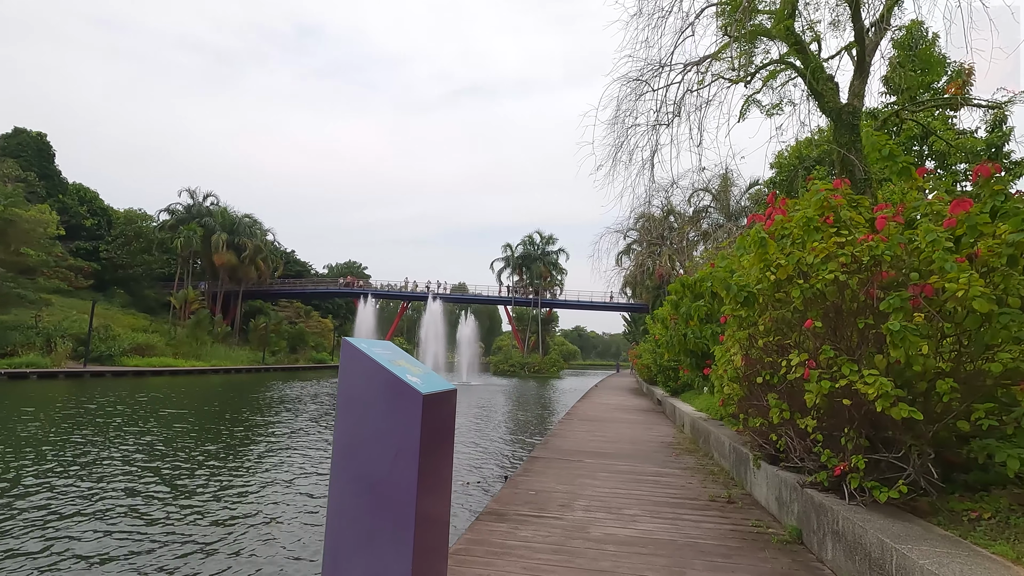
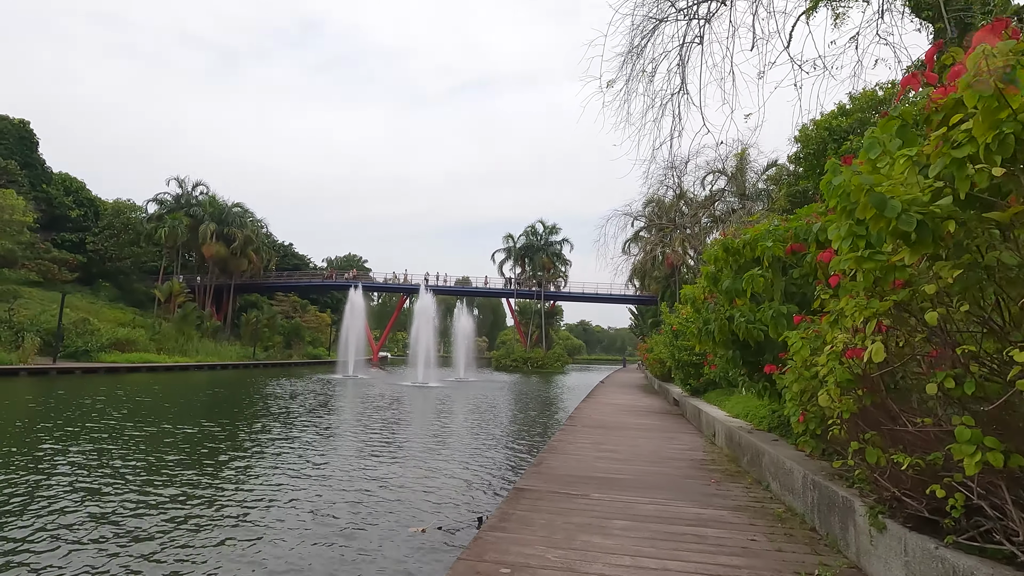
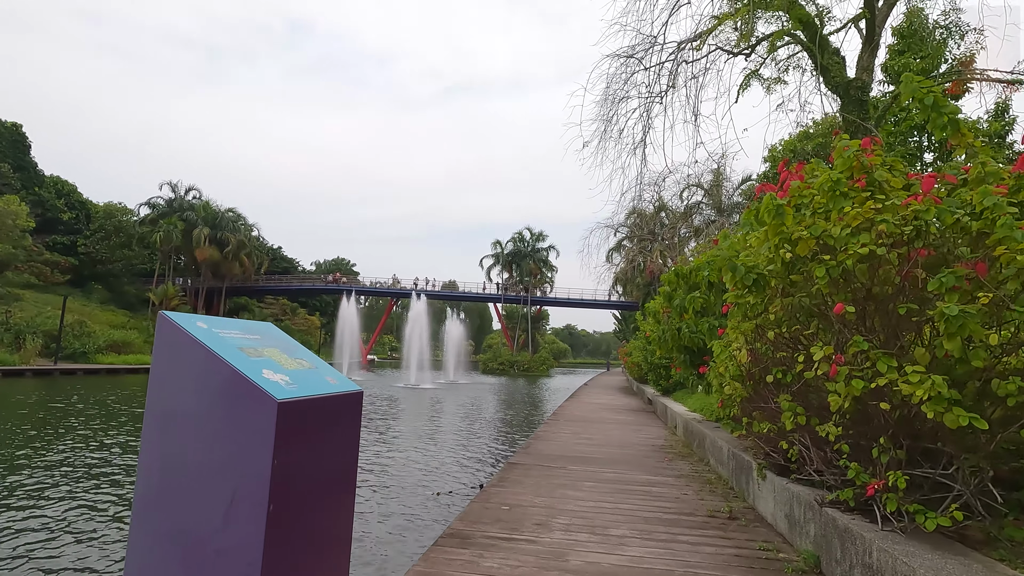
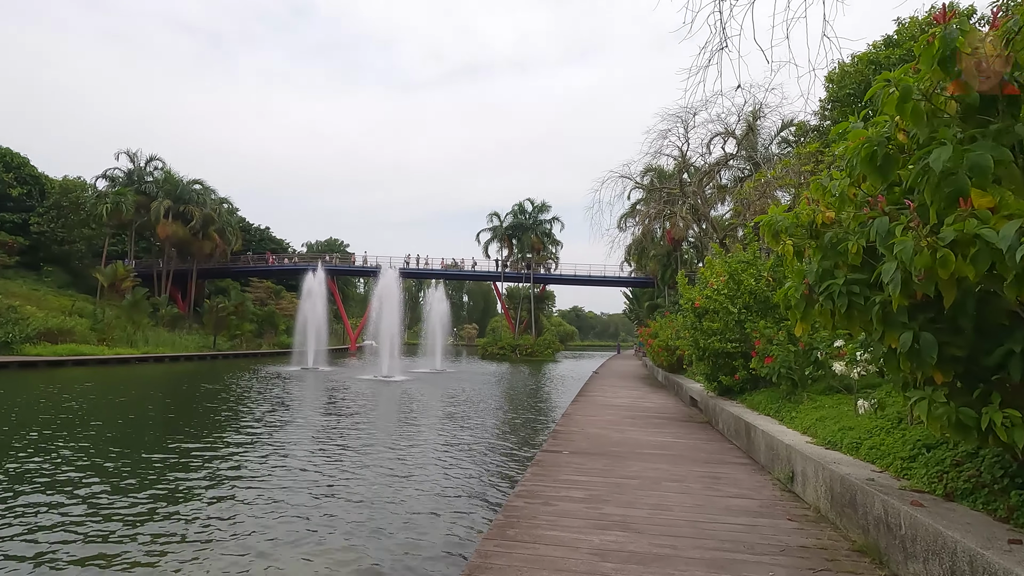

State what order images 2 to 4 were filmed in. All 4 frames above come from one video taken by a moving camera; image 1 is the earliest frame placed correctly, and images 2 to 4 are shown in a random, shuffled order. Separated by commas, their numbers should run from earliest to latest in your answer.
3, 2, 4
